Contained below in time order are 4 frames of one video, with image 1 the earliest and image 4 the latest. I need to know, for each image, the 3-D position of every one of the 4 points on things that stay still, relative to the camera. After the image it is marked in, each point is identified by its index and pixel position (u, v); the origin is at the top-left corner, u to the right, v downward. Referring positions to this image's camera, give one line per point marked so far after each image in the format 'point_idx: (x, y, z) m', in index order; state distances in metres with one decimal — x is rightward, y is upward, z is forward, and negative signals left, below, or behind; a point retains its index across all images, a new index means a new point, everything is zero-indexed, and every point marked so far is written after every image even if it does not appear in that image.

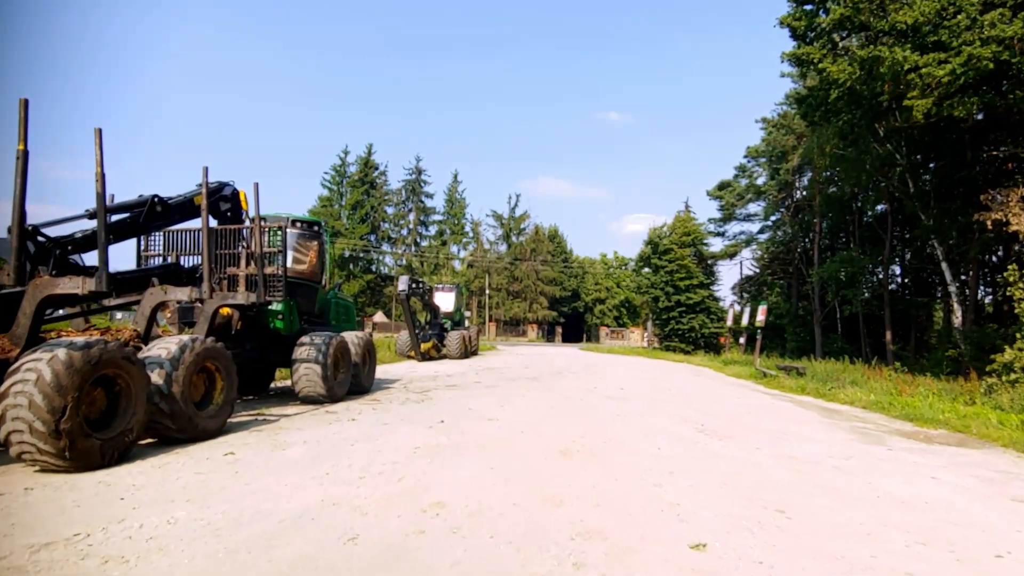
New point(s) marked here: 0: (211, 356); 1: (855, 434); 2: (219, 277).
0: (-3.2, -0.7, +7.0) m
1: (+4.7, -2.0, +9.0) m
2: (-3.9, +0.2, +8.6) m
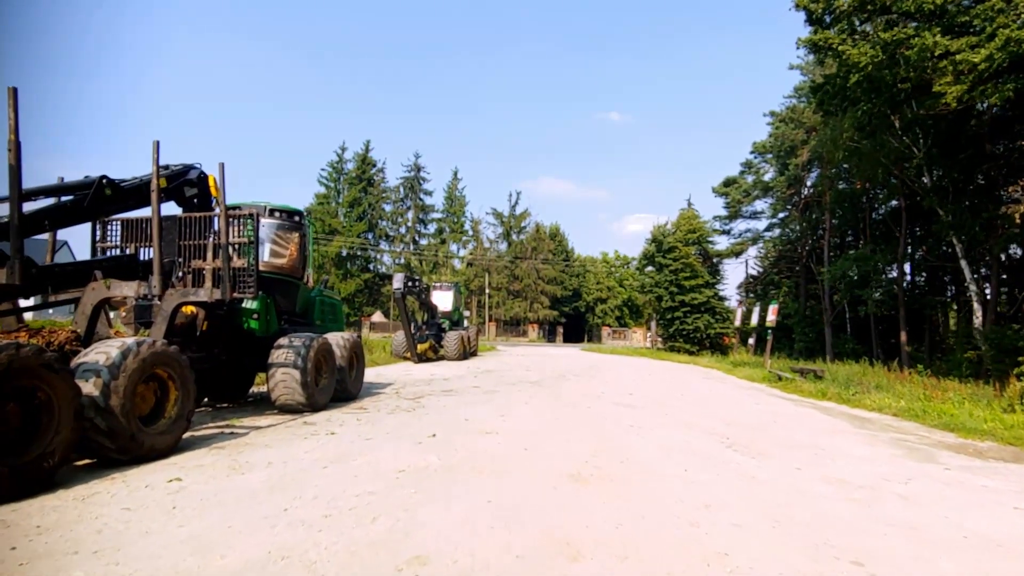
0: (-3.2, -0.7, +6.0) m
1: (+4.7, -2.0, +8.0) m
2: (-3.8, +0.2, +7.7) m
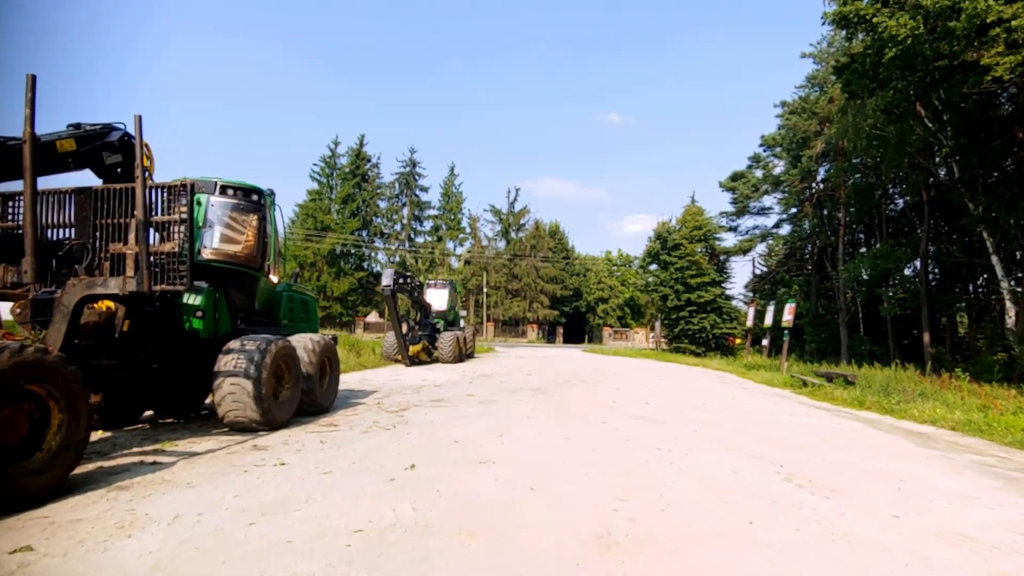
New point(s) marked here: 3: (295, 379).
0: (-3.2, -0.6, +4.4) m
1: (+4.7, -1.9, +6.4) m
2: (-3.8, +0.3, +6.1) m
3: (-2.6, -1.1, +7.9) m
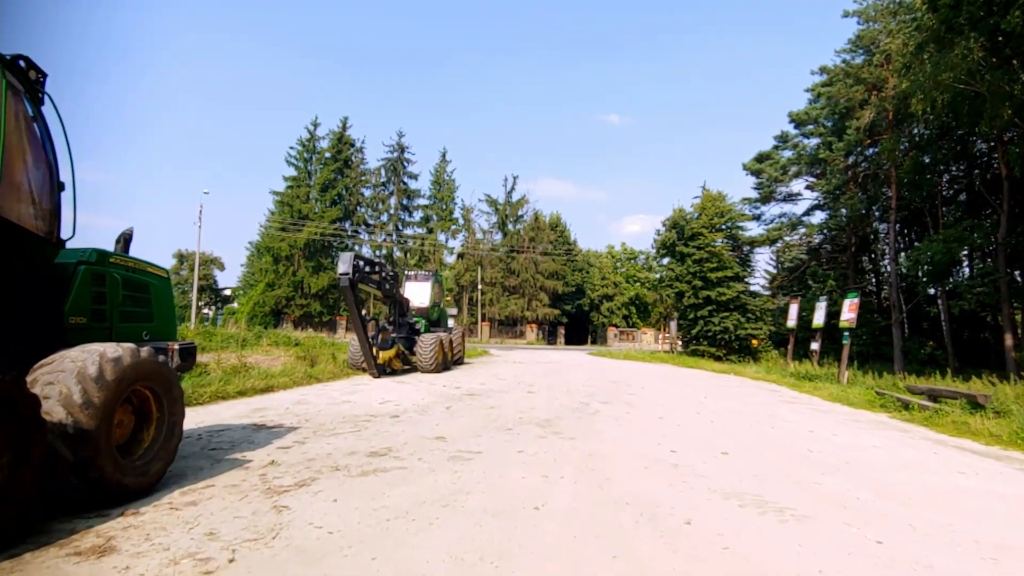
0: (-3.2, -0.3, +0.1) m
1: (+4.7, -1.6, +2.1) m
2: (-3.9, +0.5, +1.8) m
3: (-2.7, -0.9, +3.6) m
